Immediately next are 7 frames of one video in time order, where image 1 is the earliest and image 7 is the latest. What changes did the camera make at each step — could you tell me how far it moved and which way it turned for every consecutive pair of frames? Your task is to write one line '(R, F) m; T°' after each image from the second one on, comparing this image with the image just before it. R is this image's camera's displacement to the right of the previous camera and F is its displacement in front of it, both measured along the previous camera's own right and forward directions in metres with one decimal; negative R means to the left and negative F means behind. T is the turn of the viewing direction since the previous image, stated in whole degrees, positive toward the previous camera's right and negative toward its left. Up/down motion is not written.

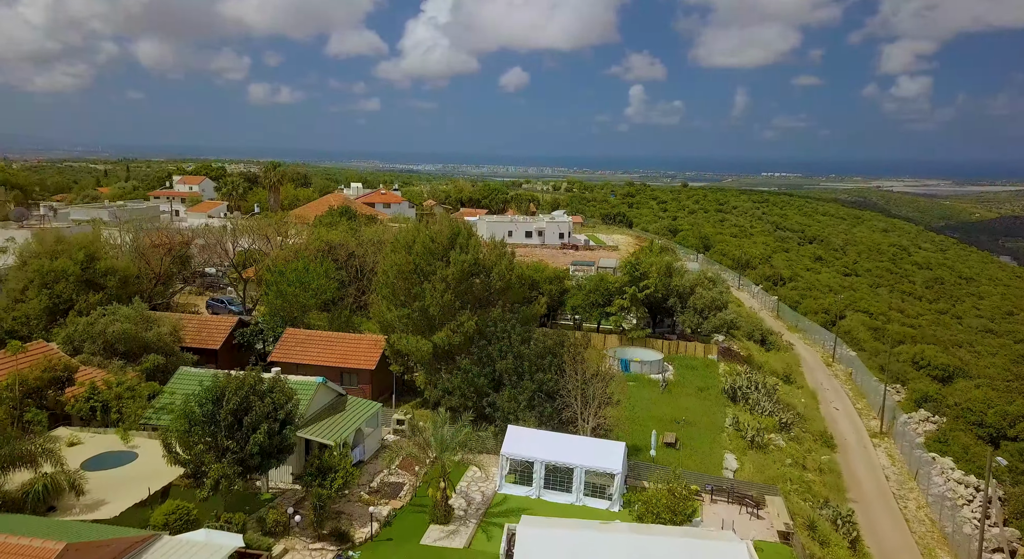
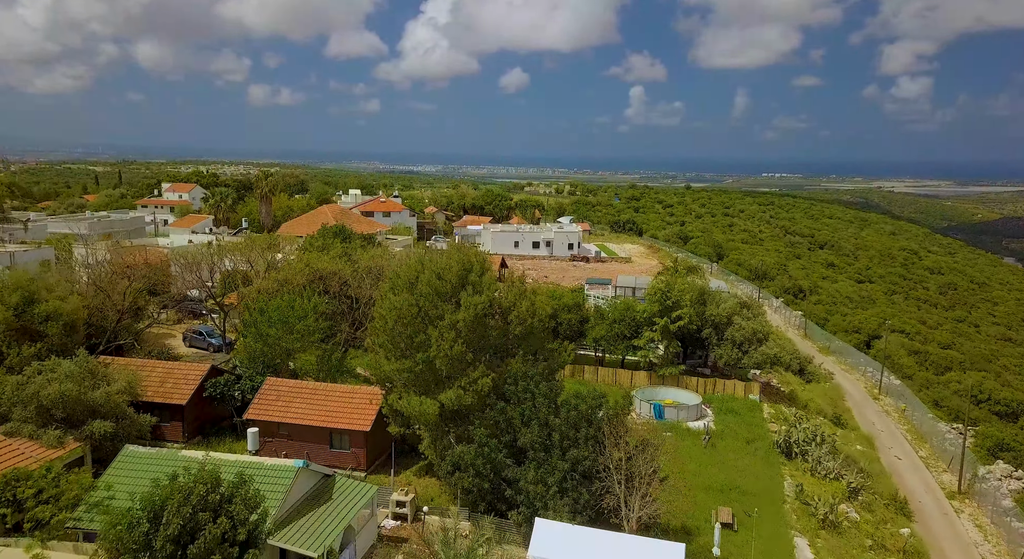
(-0.7, +4.0) m; 0°
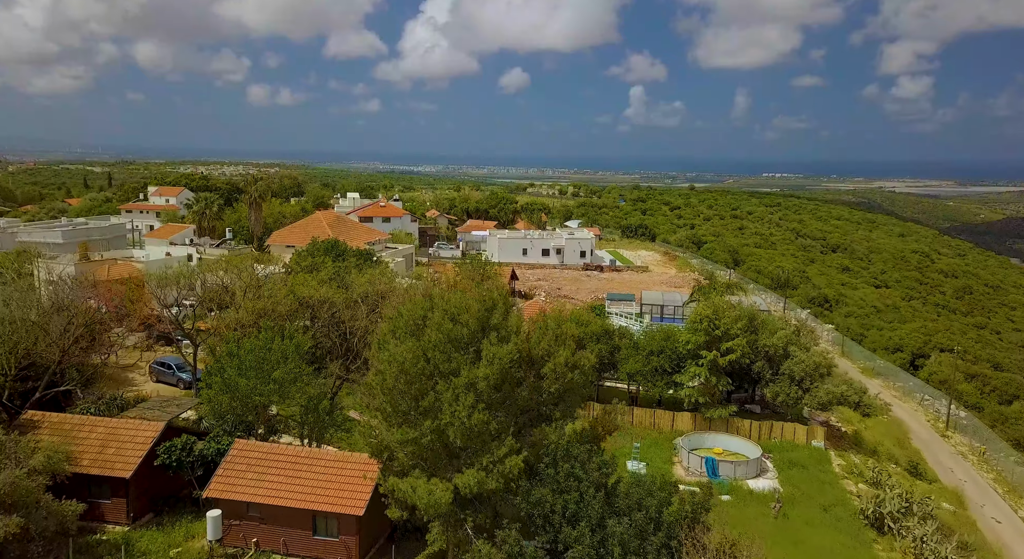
(-0.8, +4.5) m; 0°
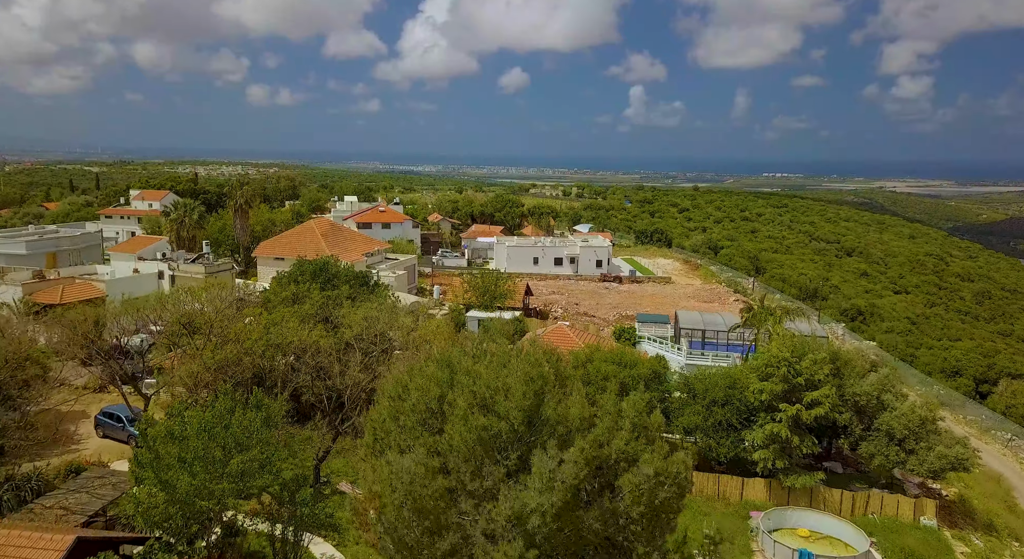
(-1.0, +5.2) m; 0°
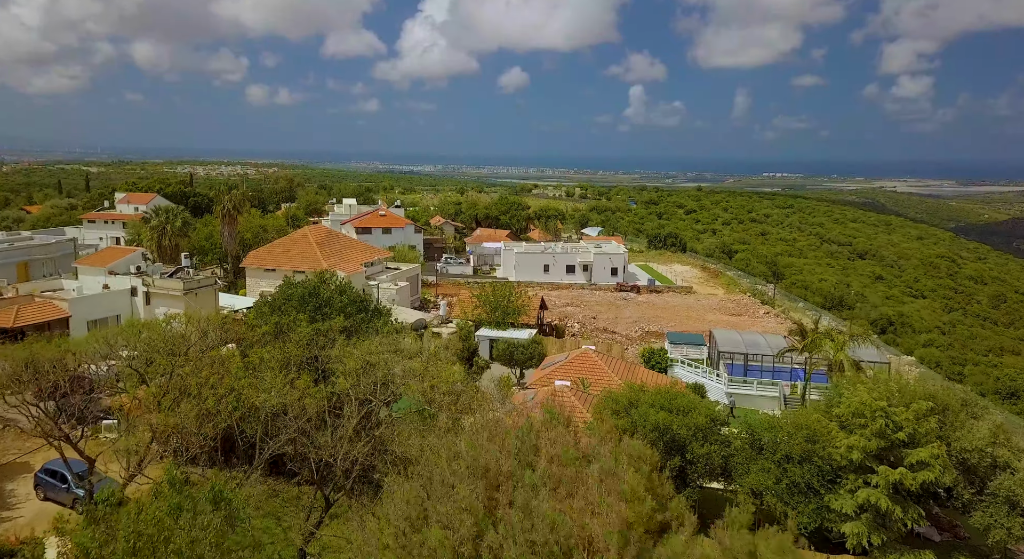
(-0.8, +4.0) m; 0°
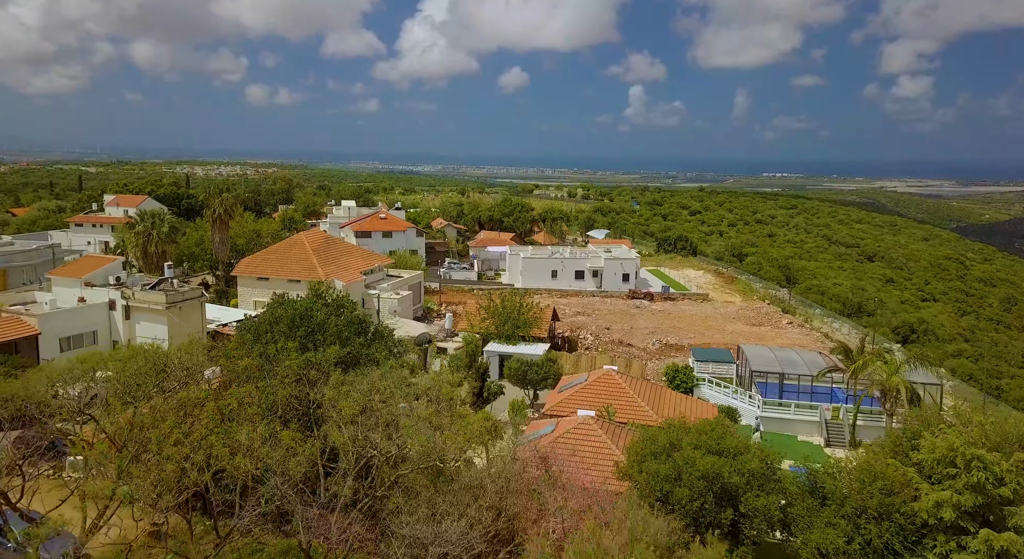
(-0.6, +2.6) m; 0°
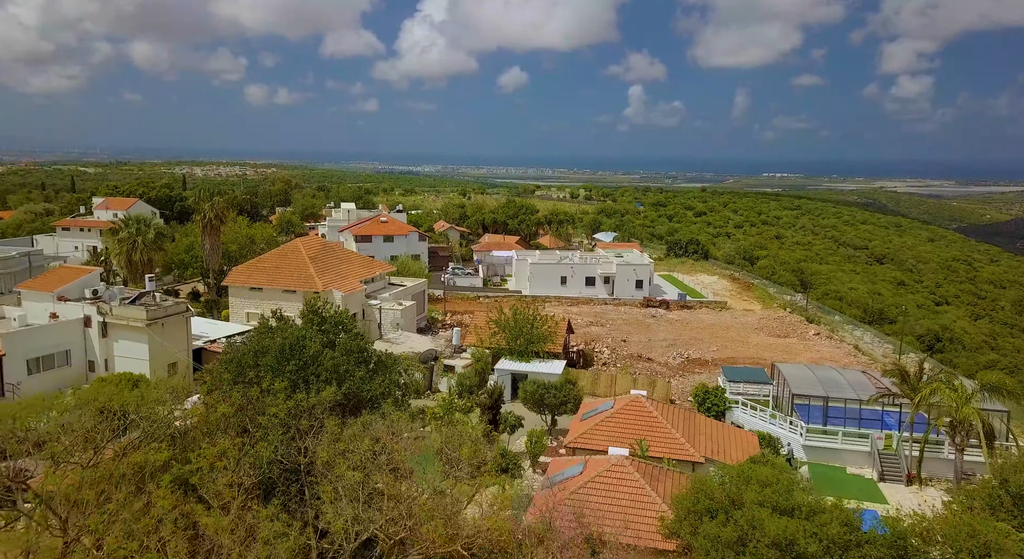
(-0.6, +2.6) m; 0°
